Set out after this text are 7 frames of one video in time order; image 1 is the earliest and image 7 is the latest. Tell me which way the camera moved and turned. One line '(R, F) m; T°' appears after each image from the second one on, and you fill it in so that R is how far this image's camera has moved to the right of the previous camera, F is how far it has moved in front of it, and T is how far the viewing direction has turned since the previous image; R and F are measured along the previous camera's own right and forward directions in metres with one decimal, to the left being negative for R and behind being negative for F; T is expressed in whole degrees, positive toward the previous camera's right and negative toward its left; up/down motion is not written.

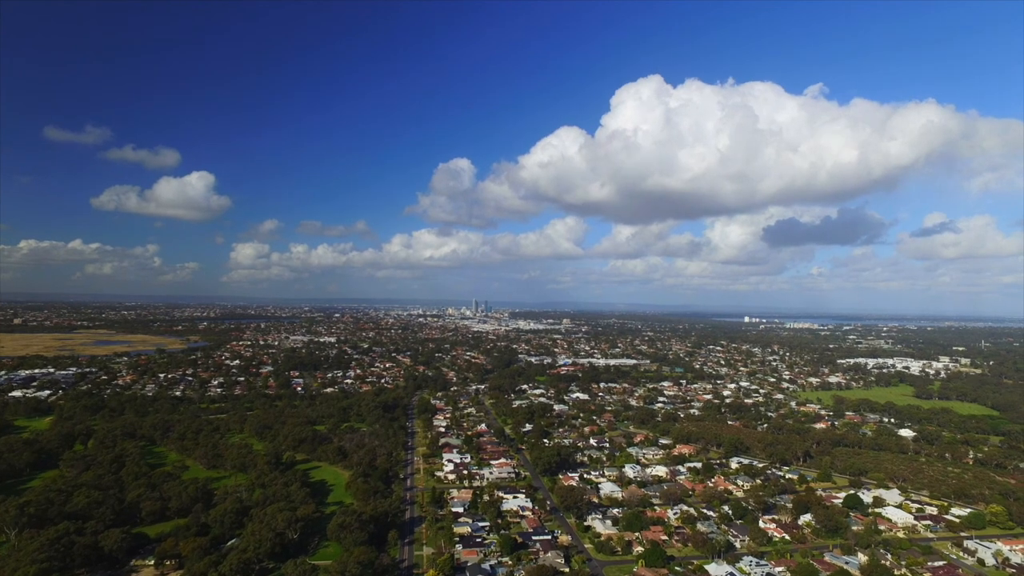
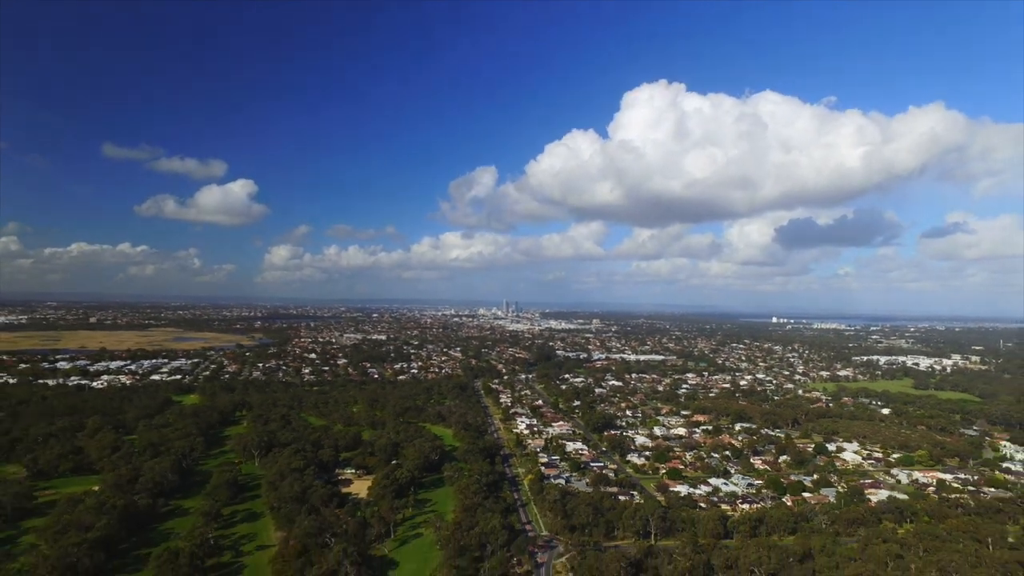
(-1.7, -8.6) m; -3°
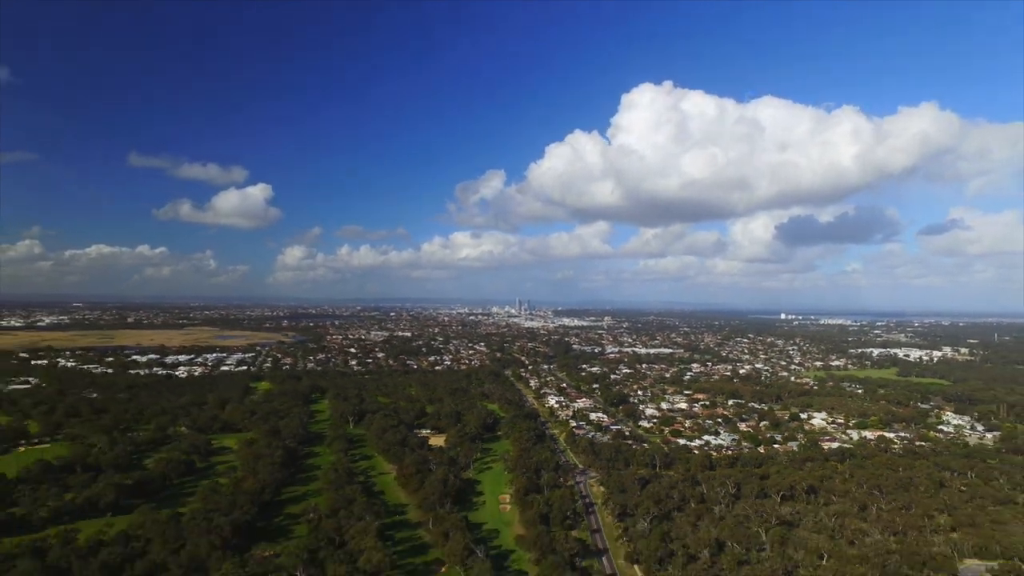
(-1.5, -7.3) m; -1°
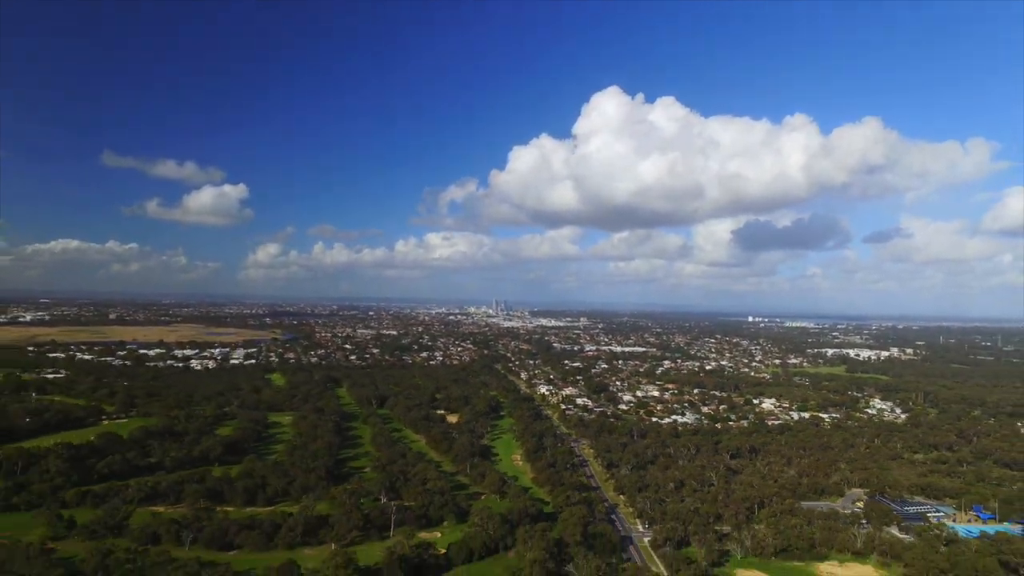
(-1.8, -5.9) m; +2°
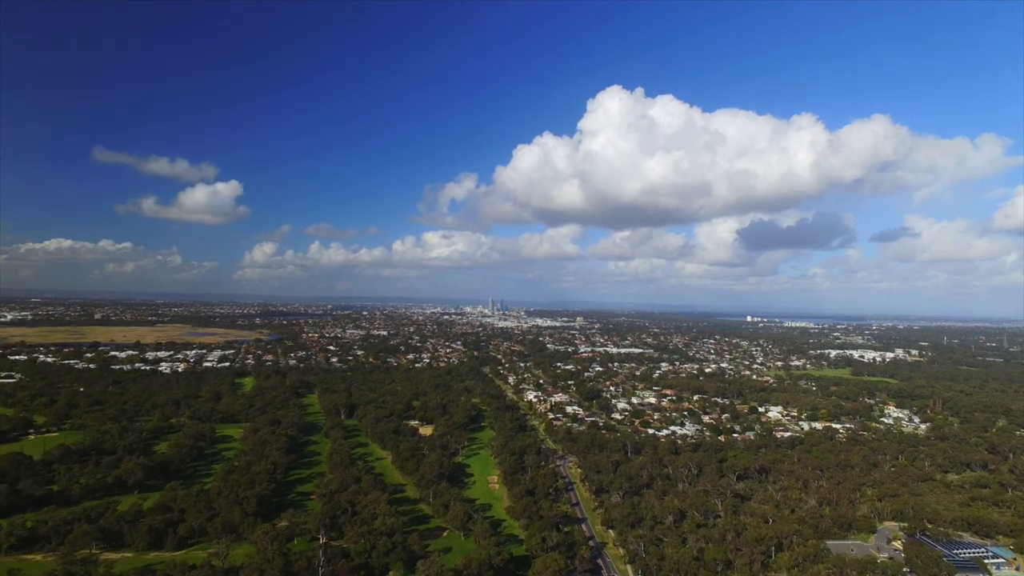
(+0.9, +3.5) m; 0°
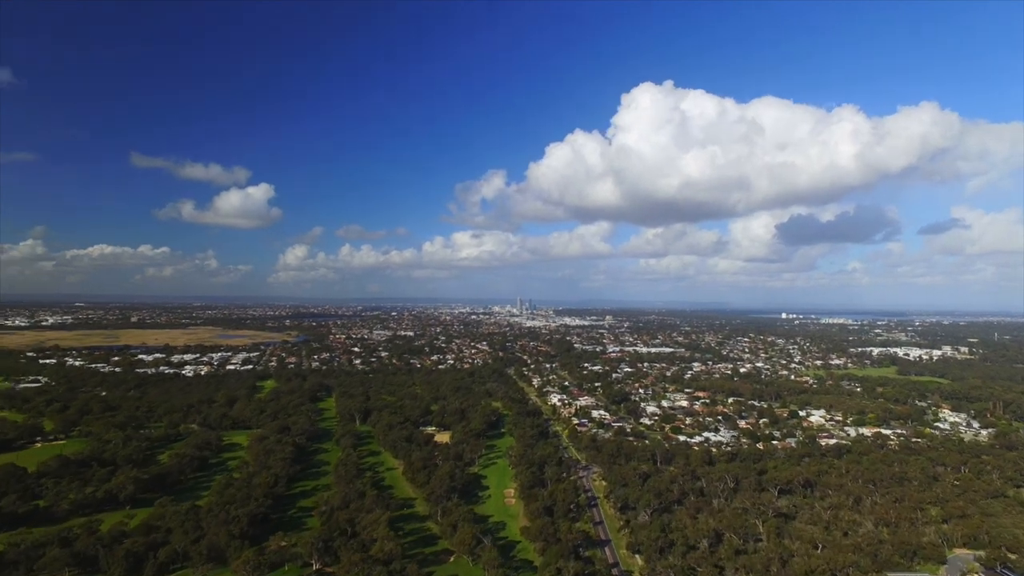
(+0.5, +1.9) m; -3°
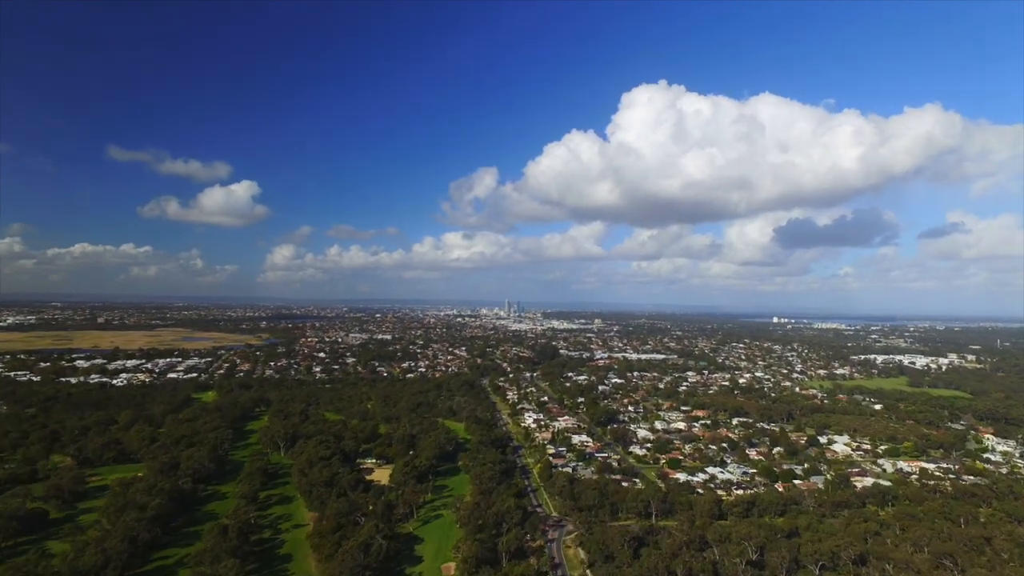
(+1.3, +6.2) m; +1°
